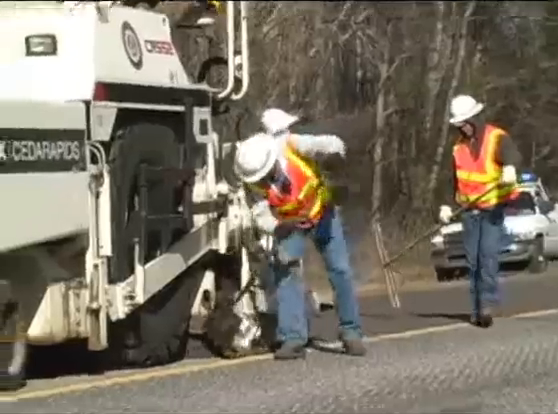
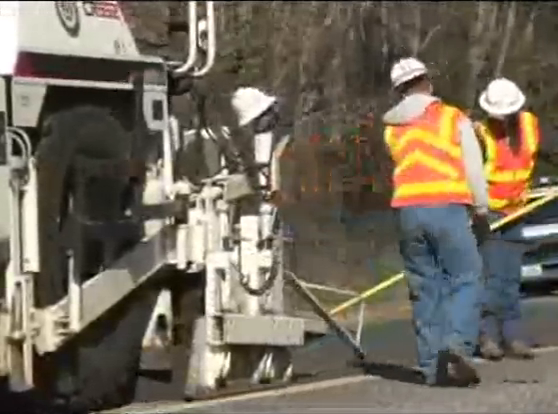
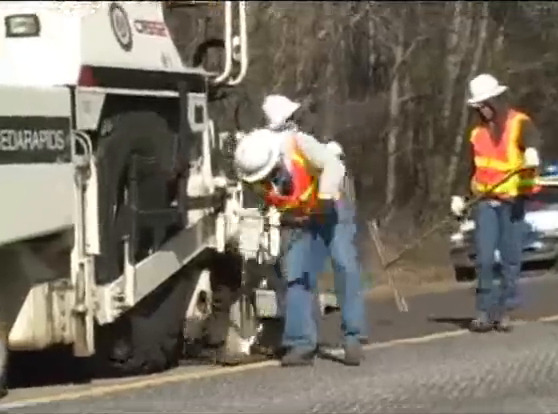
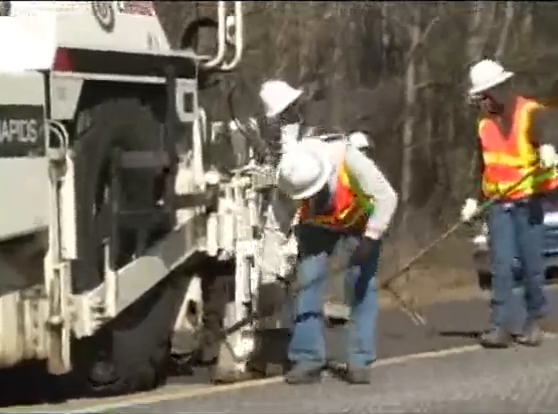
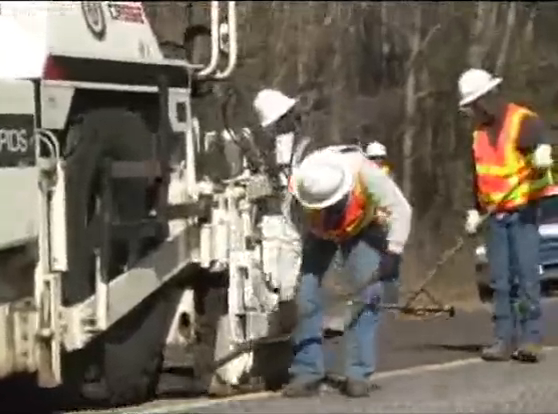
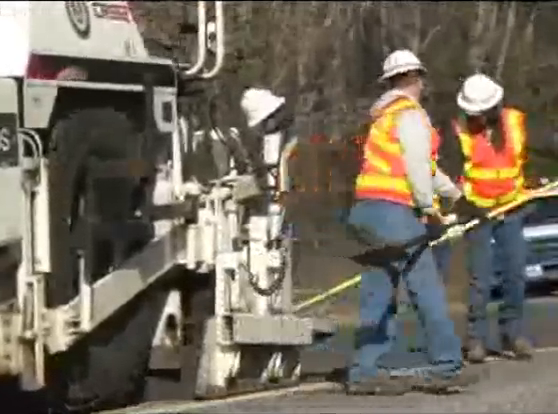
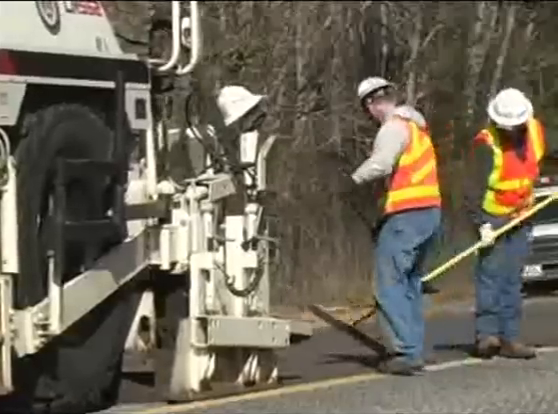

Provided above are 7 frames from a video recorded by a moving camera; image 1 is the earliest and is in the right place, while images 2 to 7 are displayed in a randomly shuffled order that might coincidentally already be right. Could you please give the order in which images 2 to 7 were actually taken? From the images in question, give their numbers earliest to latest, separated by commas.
3, 4, 5, 6, 2, 7
